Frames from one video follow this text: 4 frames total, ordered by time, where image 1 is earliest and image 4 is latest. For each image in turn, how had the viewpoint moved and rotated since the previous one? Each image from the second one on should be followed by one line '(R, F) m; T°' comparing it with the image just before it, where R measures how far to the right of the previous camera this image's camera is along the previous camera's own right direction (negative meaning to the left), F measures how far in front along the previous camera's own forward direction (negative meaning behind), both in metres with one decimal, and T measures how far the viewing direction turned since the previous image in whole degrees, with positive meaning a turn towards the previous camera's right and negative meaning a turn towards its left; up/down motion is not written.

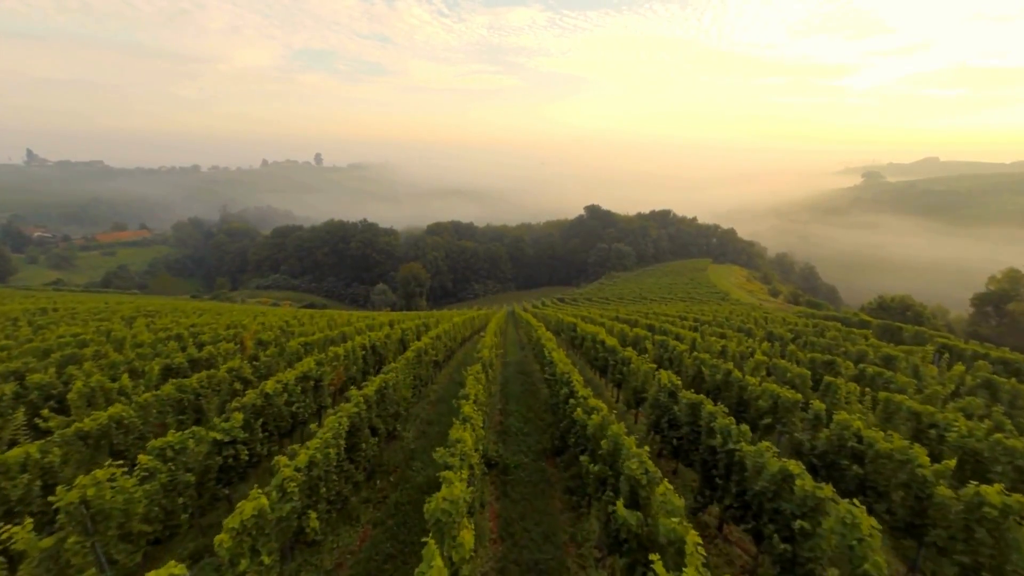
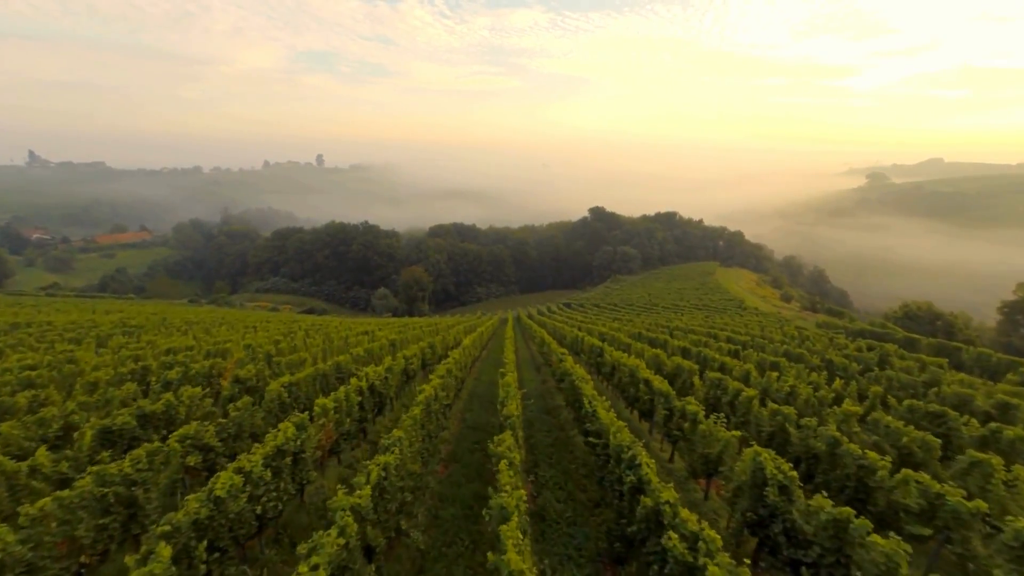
(-0.8, +2.4) m; 0°
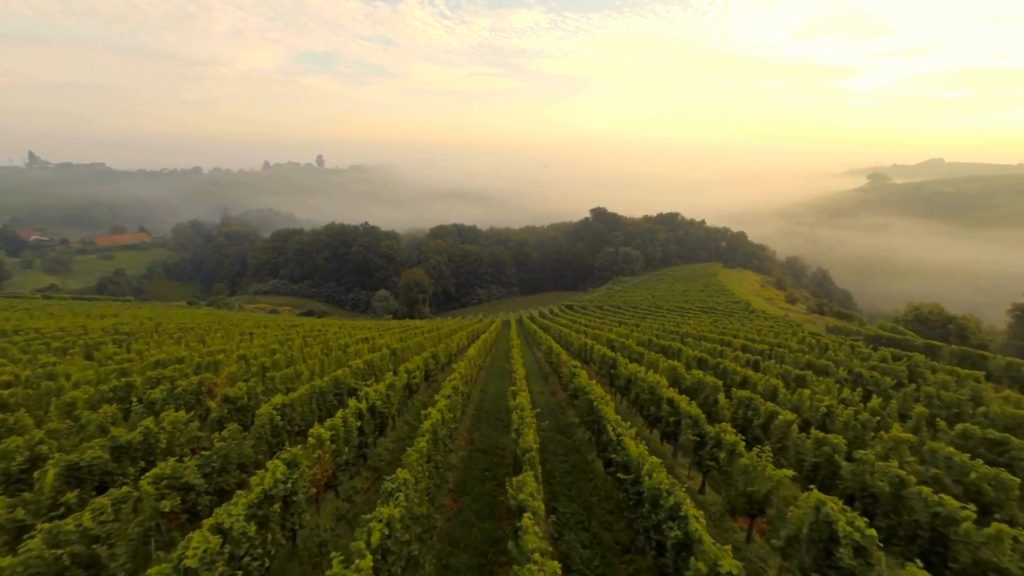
(-0.4, +0.9) m; 0°
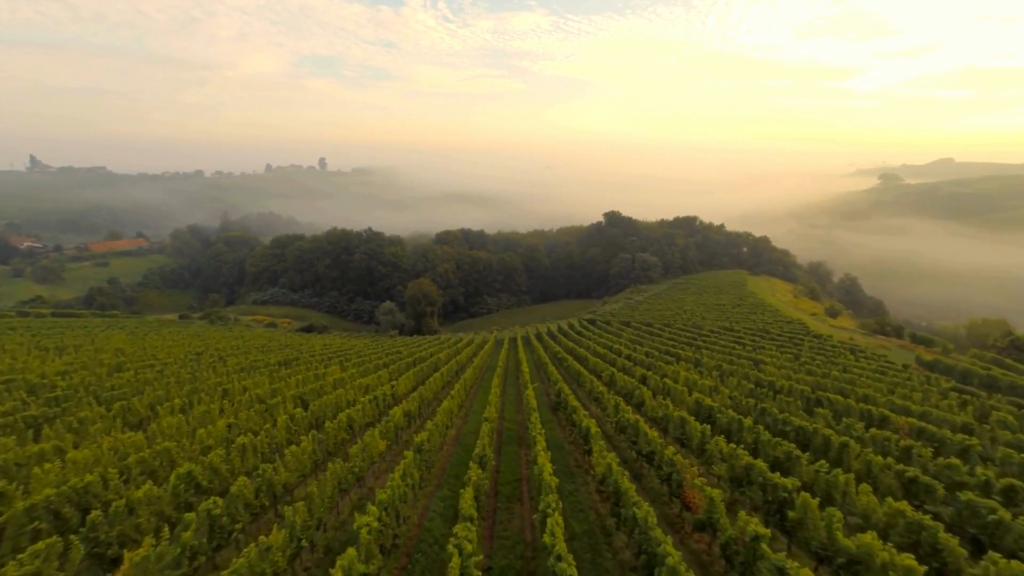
(-3.0, +6.7) m; 0°
